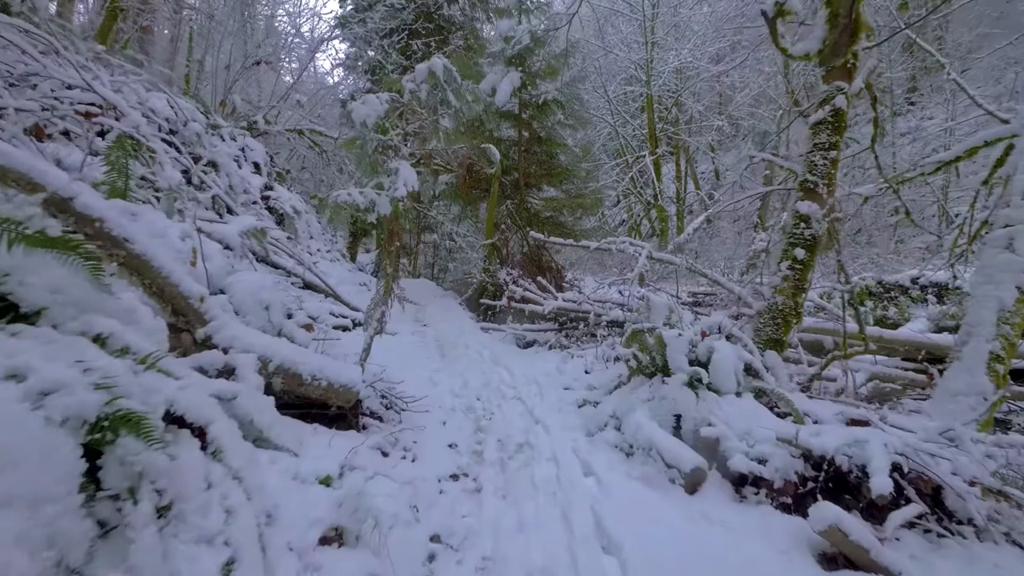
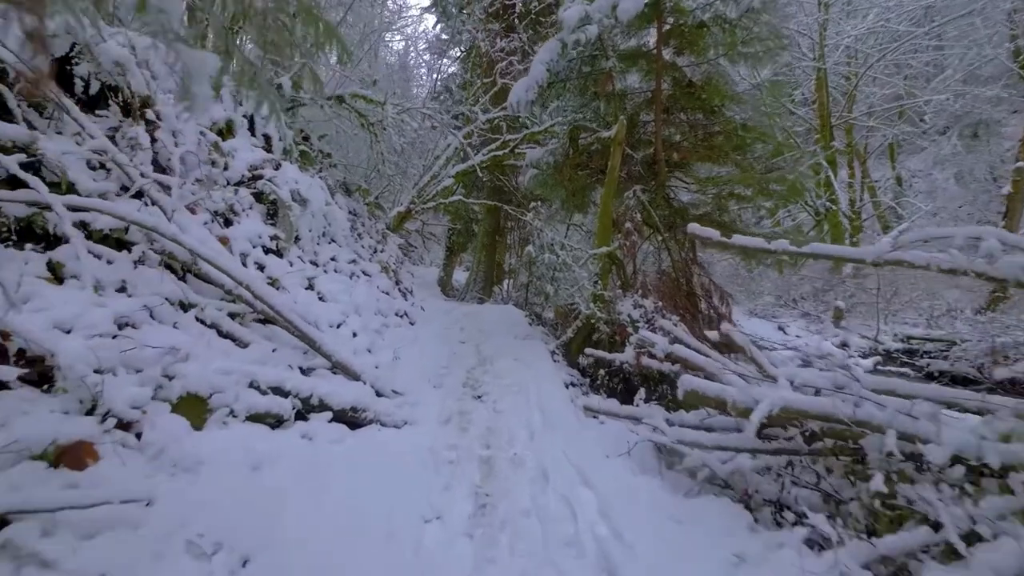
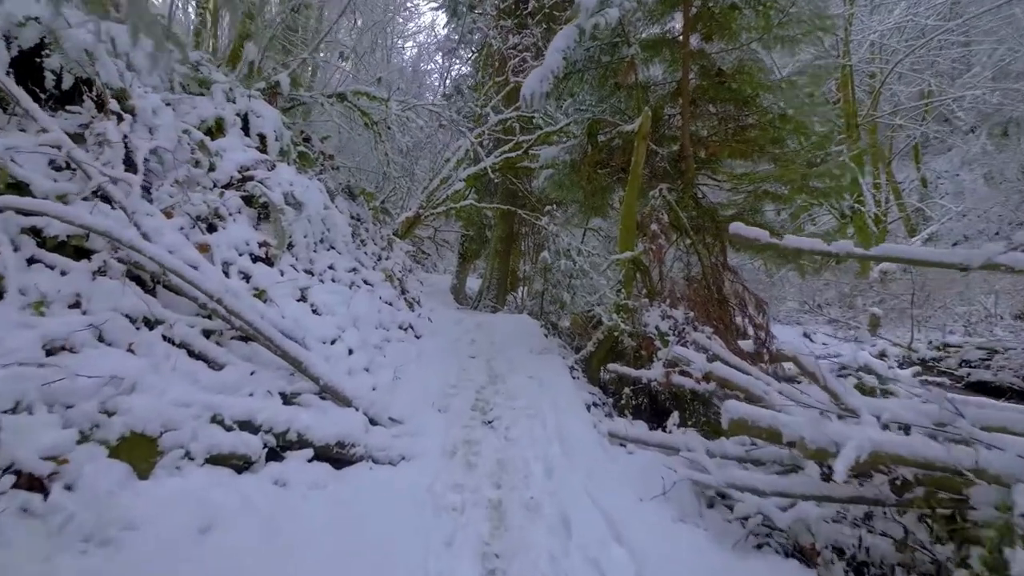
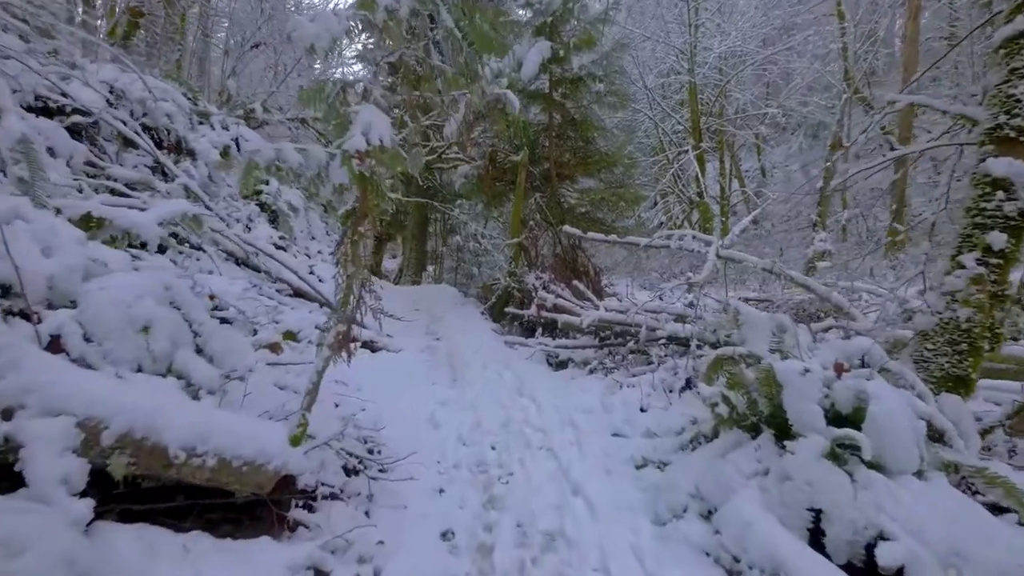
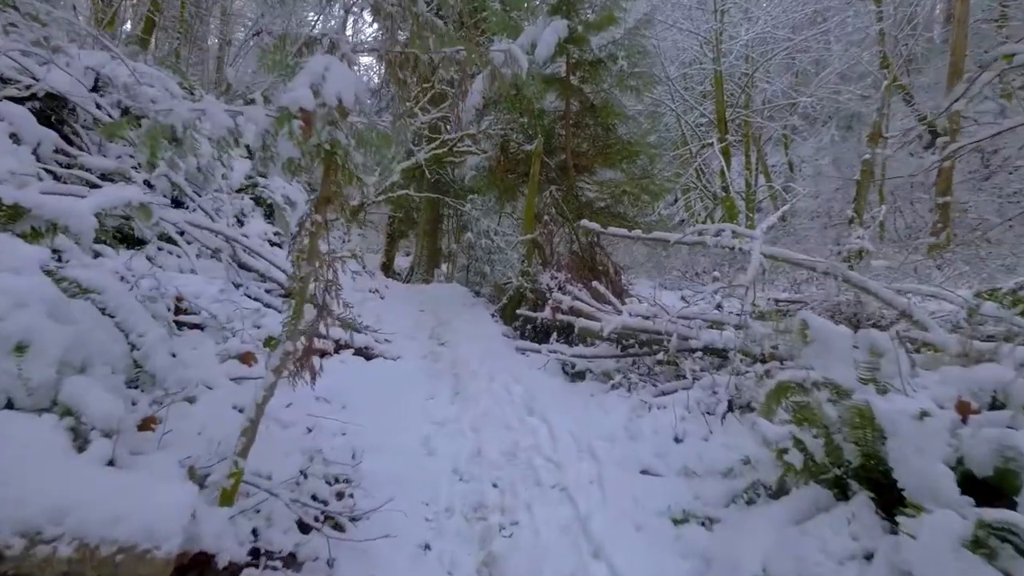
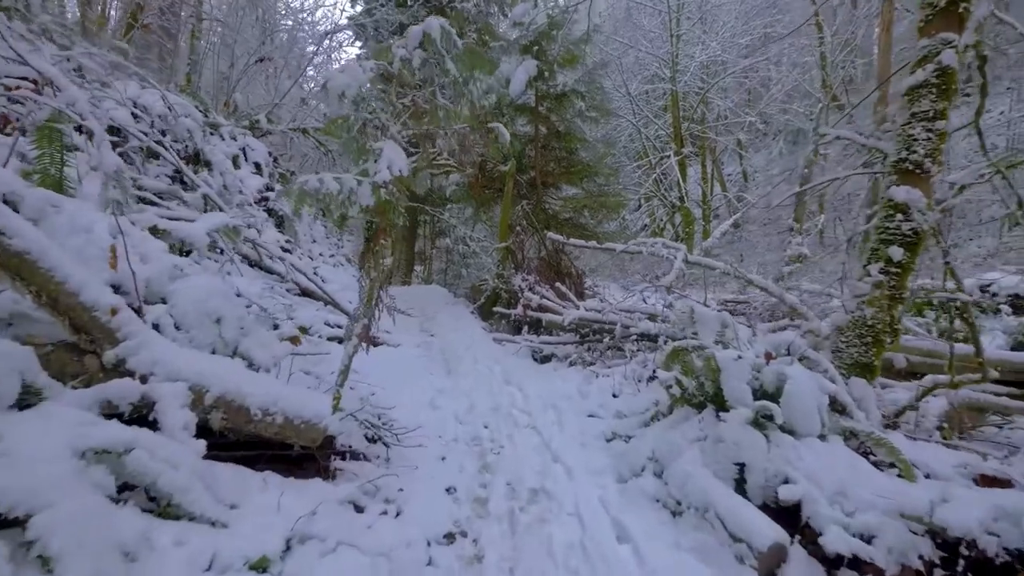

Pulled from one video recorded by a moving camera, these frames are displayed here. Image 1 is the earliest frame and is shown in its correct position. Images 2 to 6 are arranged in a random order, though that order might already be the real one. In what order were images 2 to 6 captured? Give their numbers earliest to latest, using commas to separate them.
6, 4, 5, 2, 3
